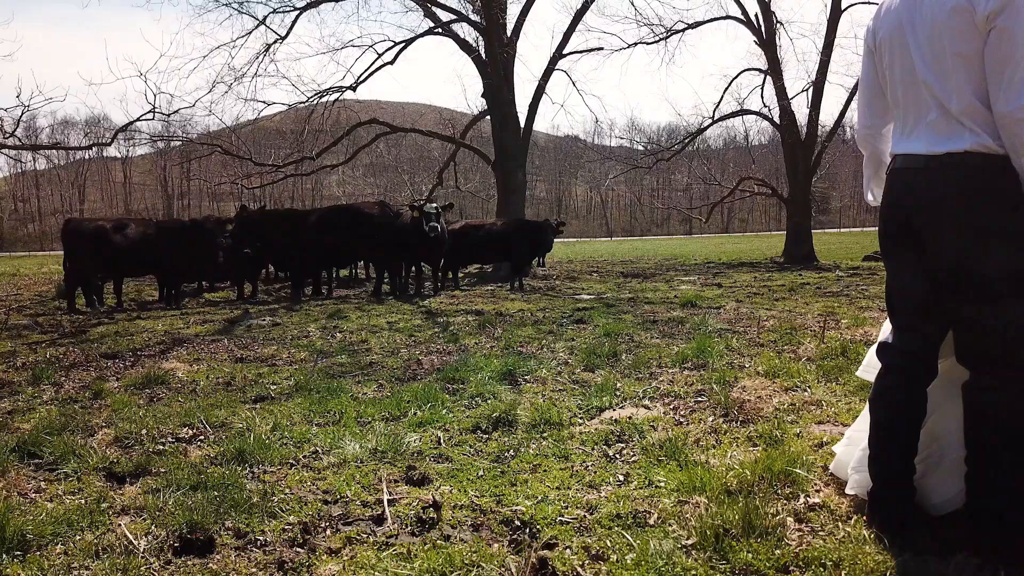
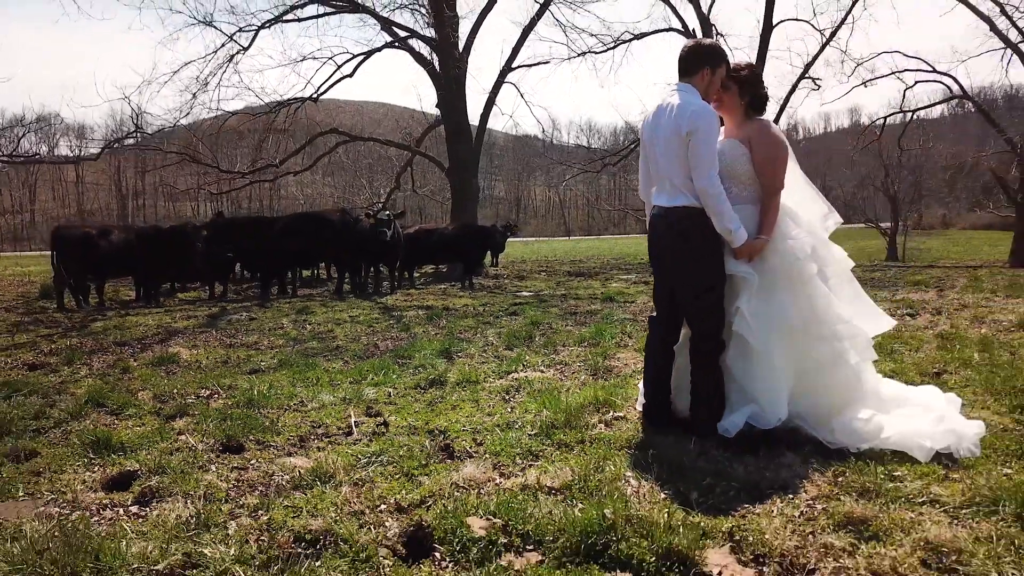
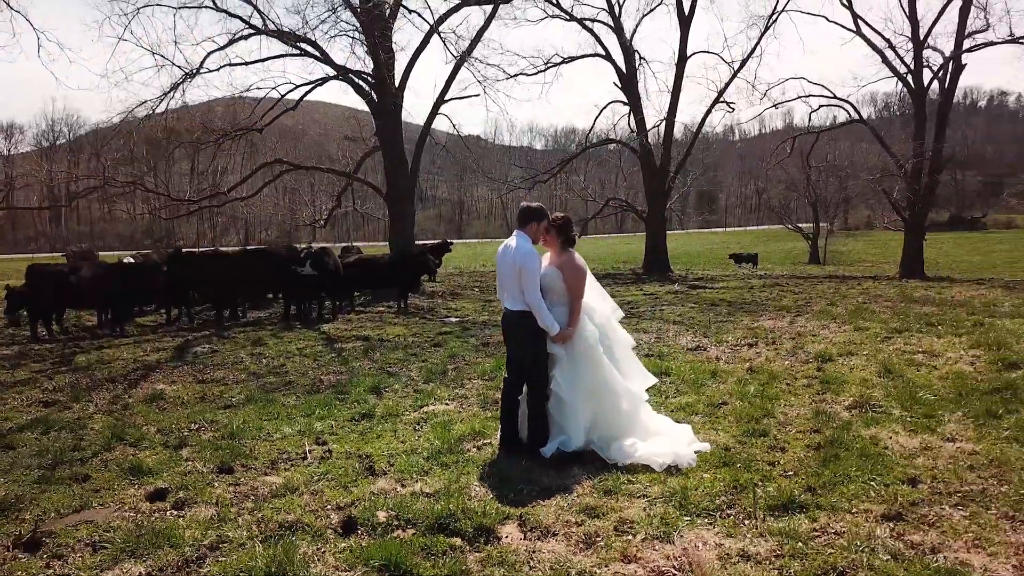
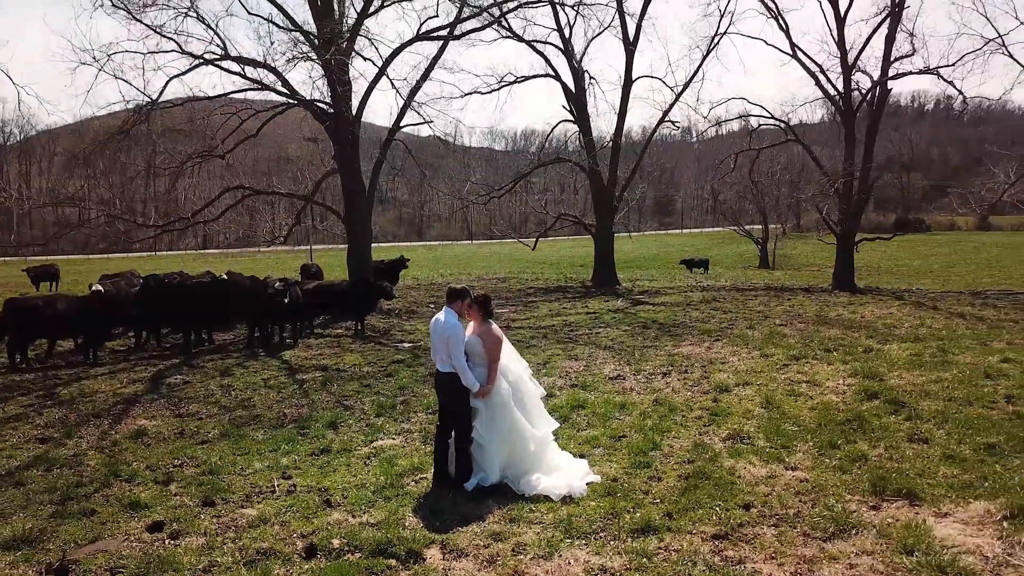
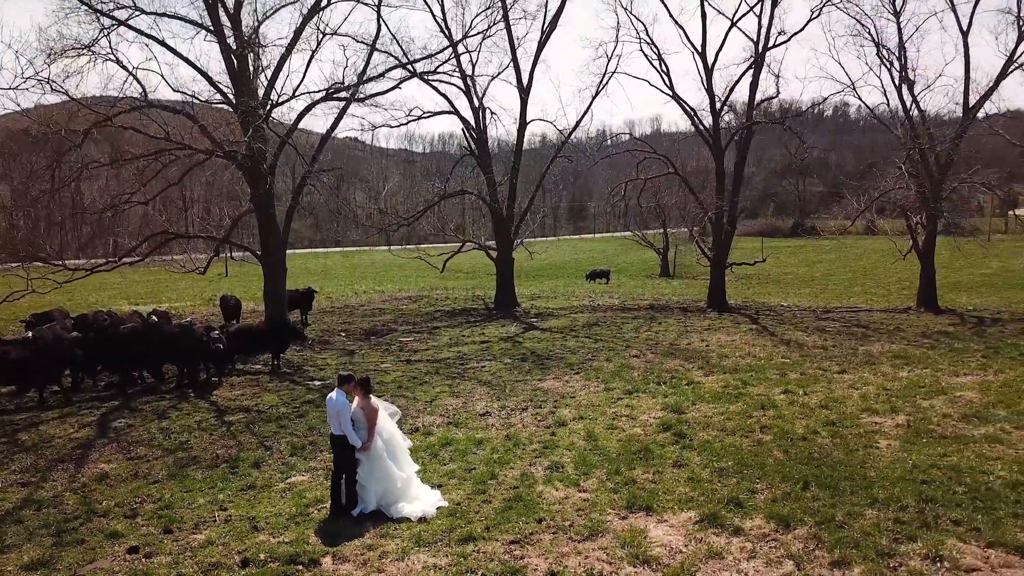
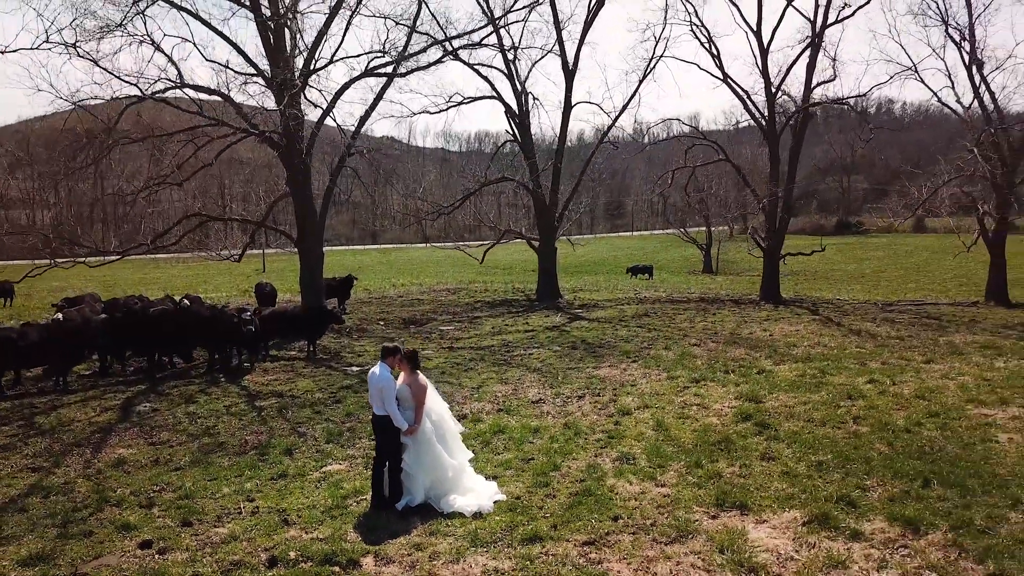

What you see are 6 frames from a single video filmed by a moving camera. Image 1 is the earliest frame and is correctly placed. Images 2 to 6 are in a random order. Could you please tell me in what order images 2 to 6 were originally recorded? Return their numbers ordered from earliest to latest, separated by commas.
2, 3, 4, 6, 5
